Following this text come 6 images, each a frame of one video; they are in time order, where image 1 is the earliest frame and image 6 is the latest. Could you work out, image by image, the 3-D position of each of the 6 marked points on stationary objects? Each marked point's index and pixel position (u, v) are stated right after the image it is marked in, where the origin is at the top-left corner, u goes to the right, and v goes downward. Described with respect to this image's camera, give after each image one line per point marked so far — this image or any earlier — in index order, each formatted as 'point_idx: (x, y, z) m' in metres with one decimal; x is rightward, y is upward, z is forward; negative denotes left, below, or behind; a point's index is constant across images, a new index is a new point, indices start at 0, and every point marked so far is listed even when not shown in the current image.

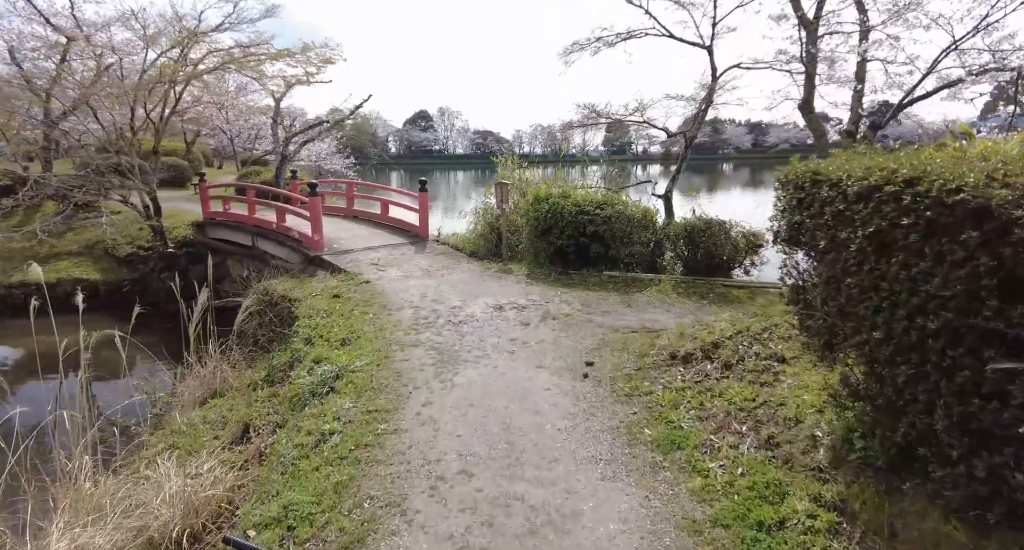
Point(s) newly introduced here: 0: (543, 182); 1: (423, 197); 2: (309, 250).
0: (+0.5, +1.4, +8.2) m
1: (-1.4, +1.2, +8.4) m
2: (-2.9, +0.4, +7.4) m
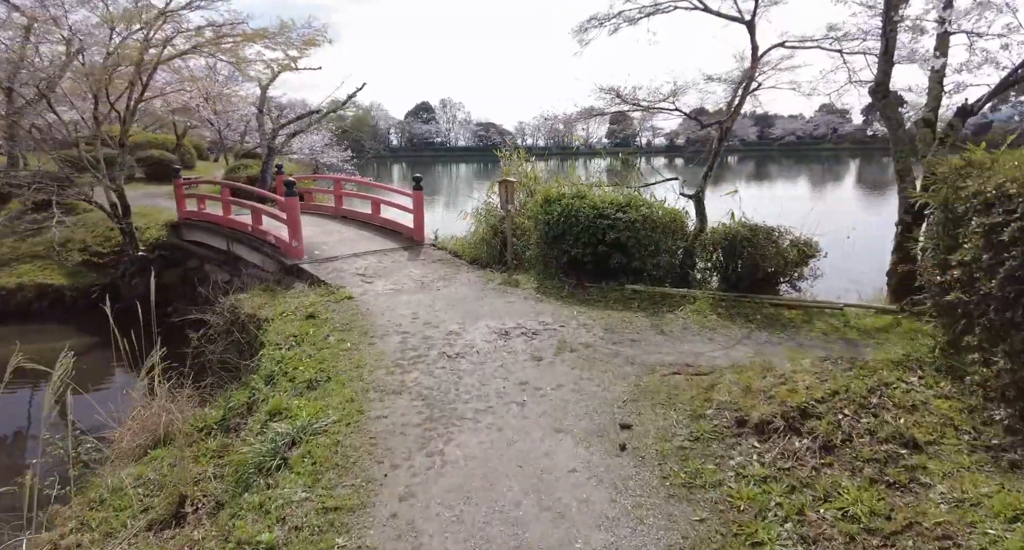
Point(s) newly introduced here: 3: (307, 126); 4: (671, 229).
0: (+0.6, +1.3, +7.2) m
1: (-1.3, +1.1, +7.5) m
2: (-2.8, +0.2, +6.5) m
3: (-5.2, +3.8, +13.4) m
4: (+1.7, +0.5, +5.6) m
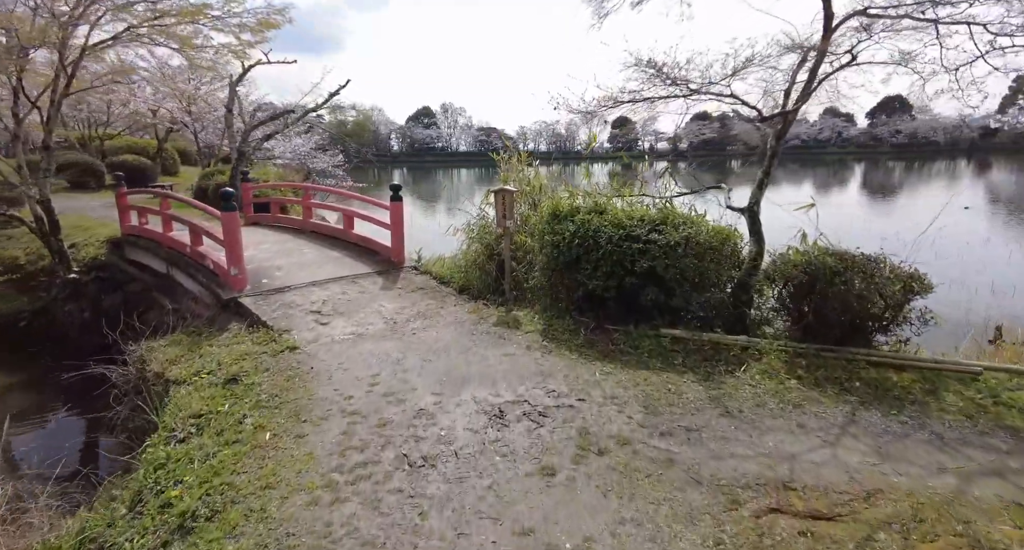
0: (+0.5, +1.0, +5.8) m
1: (-1.4, +0.8, +6.1) m
2: (-2.8, -0.1, +5.1) m
3: (-5.2, +3.4, +12.1) m
4: (+1.7, +0.2, +4.2) m
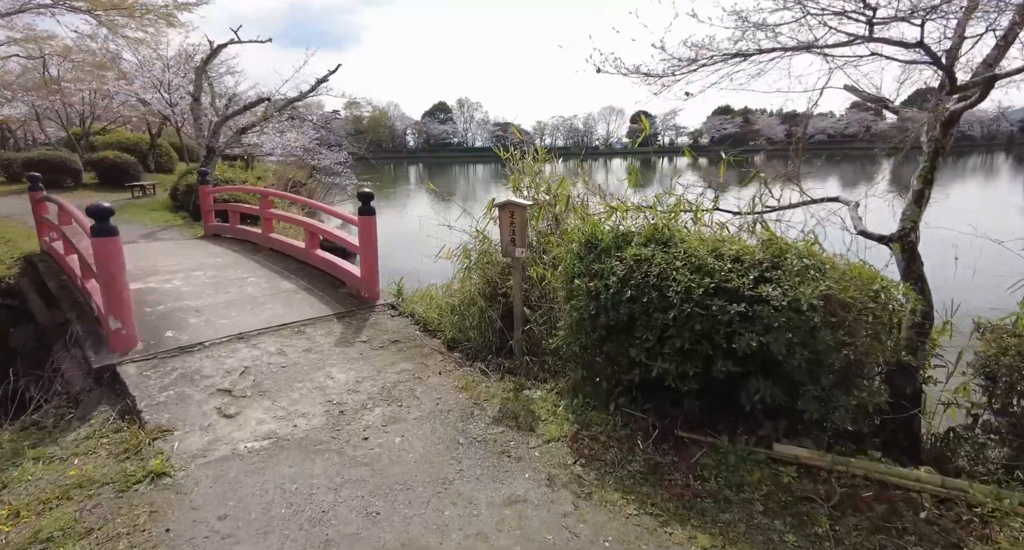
0: (+0.7, +0.6, +4.1) m
1: (-1.2, +0.4, +4.4) m
2: (-2.7, -0.5, +3.5) m
3: (-4.9, +3.1, +10.5) m
4: (+1.7, -0.2, +2.5) m
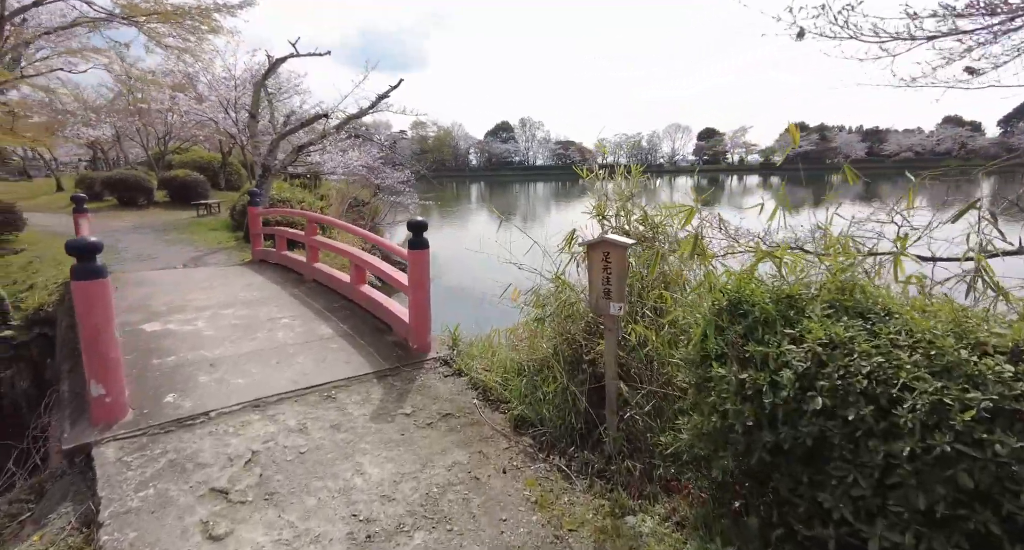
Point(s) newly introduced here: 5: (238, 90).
0: (+1.2, +0.2, +3.1) m
1: (-0.7, +0.1, +3.6) m
2: (-2.2, -0.7, +2.8) m
3: (-3.6, +2.7, +10.1) m
4: (+2.1, -0.6, +1.3) m
5: (-6.9, +4.6, +13.1) m
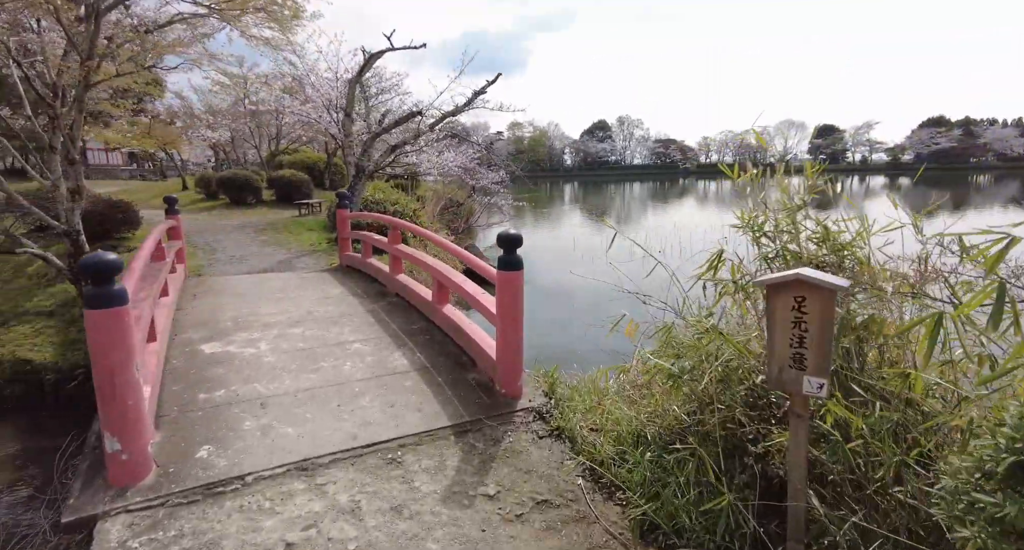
0: (+1.7, 0.0, +2.0) m
1: (0.0, -0.1, +2.8) m
2: (-1.7, -0.8, +2.3) m
3: (-1.7, +2.6, +9.7) m
4: (+2.2, -0.8, +0.1) m
5: (-4.3, +4.6, +13.2) m
